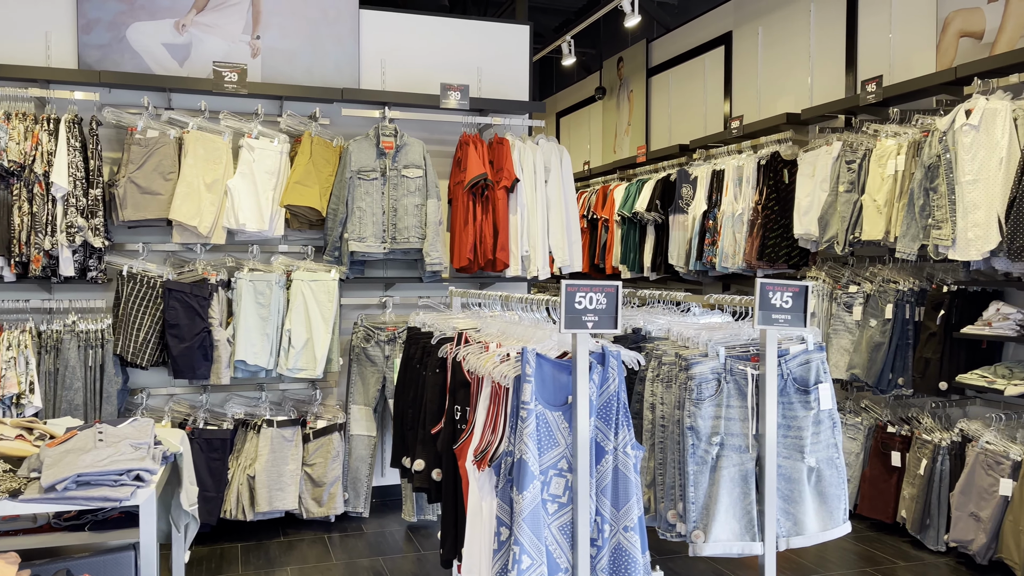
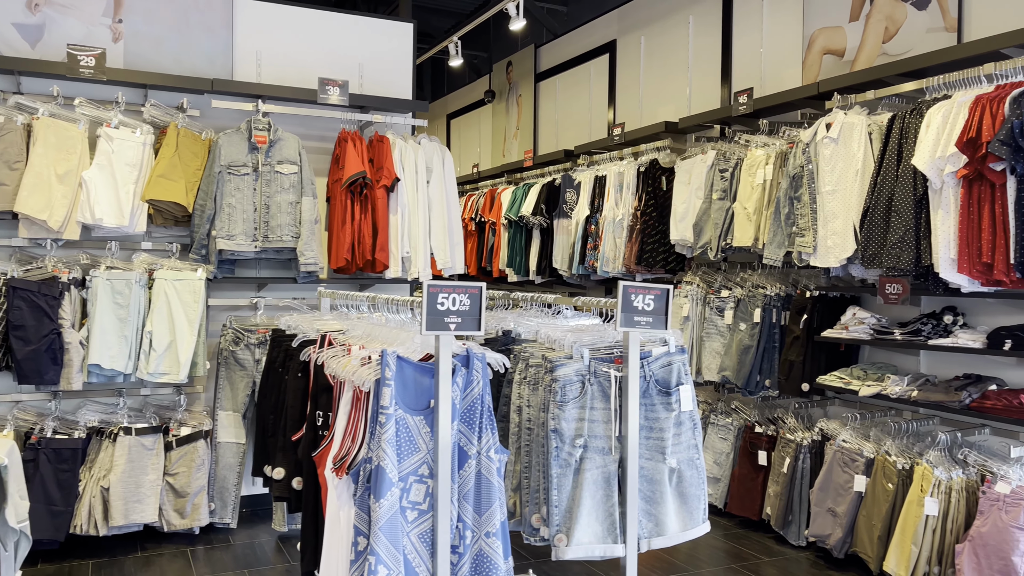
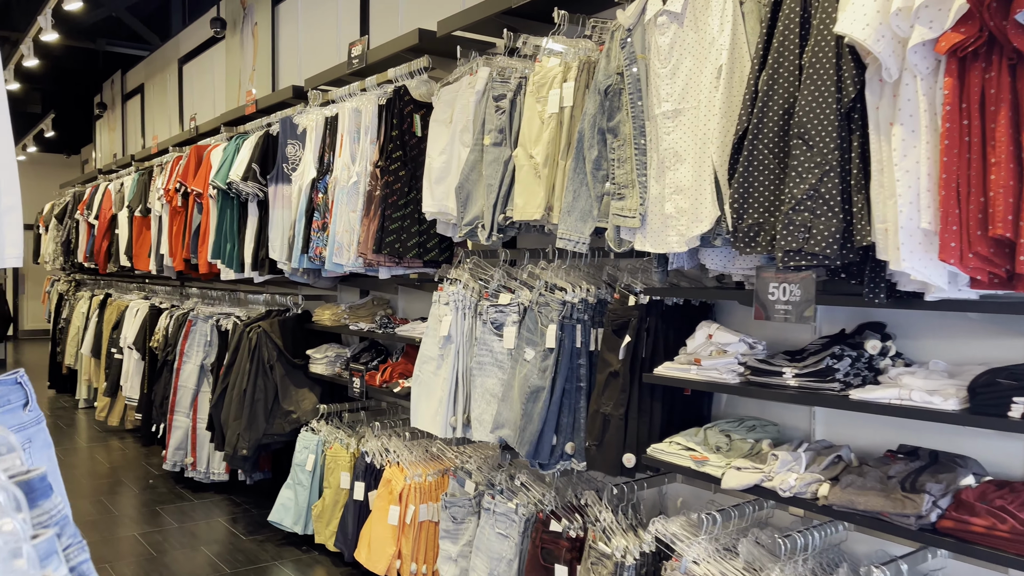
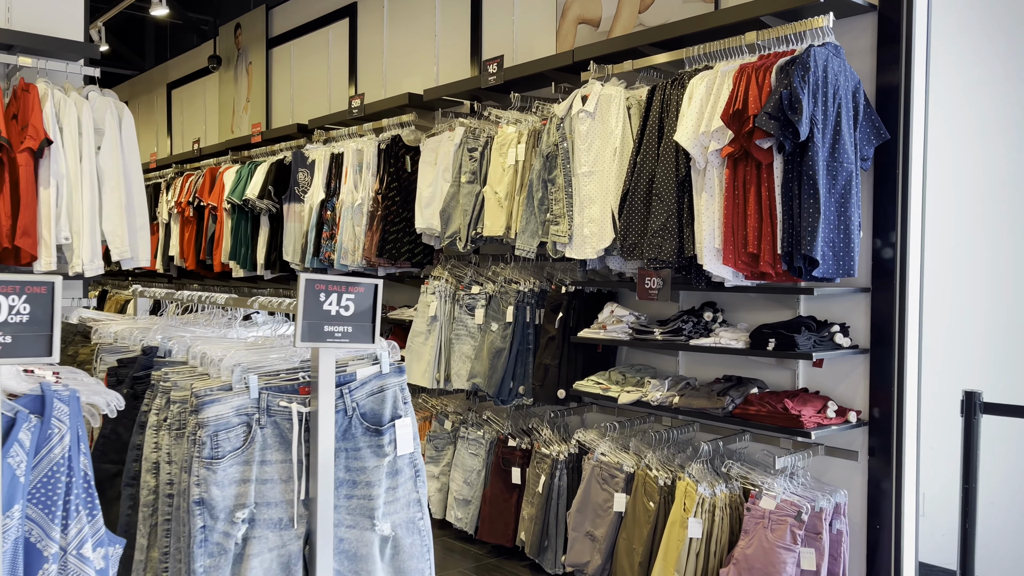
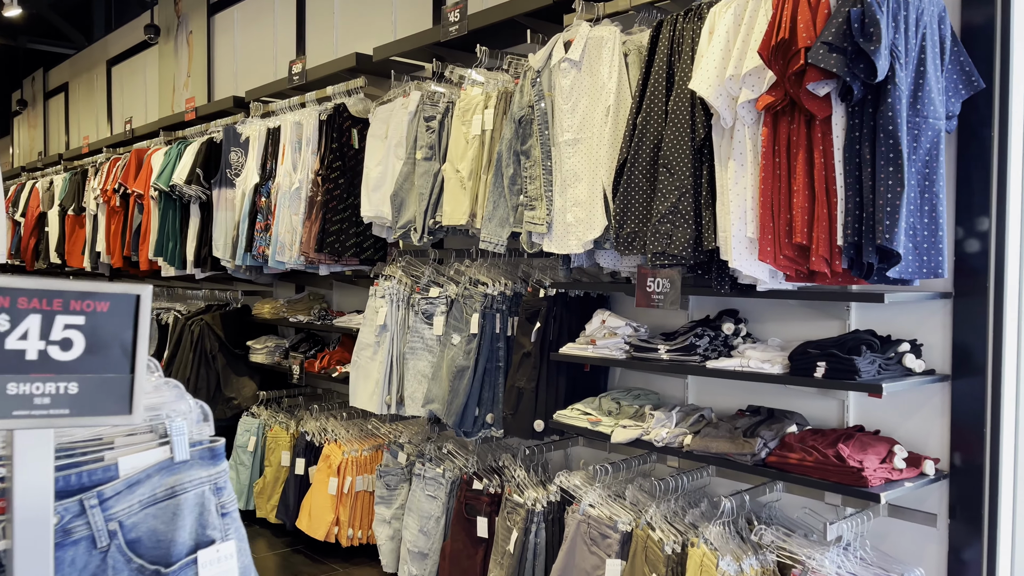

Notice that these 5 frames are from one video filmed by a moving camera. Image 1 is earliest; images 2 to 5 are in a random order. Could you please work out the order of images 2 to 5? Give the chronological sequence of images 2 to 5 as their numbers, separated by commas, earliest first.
2, 4, 5, 3
